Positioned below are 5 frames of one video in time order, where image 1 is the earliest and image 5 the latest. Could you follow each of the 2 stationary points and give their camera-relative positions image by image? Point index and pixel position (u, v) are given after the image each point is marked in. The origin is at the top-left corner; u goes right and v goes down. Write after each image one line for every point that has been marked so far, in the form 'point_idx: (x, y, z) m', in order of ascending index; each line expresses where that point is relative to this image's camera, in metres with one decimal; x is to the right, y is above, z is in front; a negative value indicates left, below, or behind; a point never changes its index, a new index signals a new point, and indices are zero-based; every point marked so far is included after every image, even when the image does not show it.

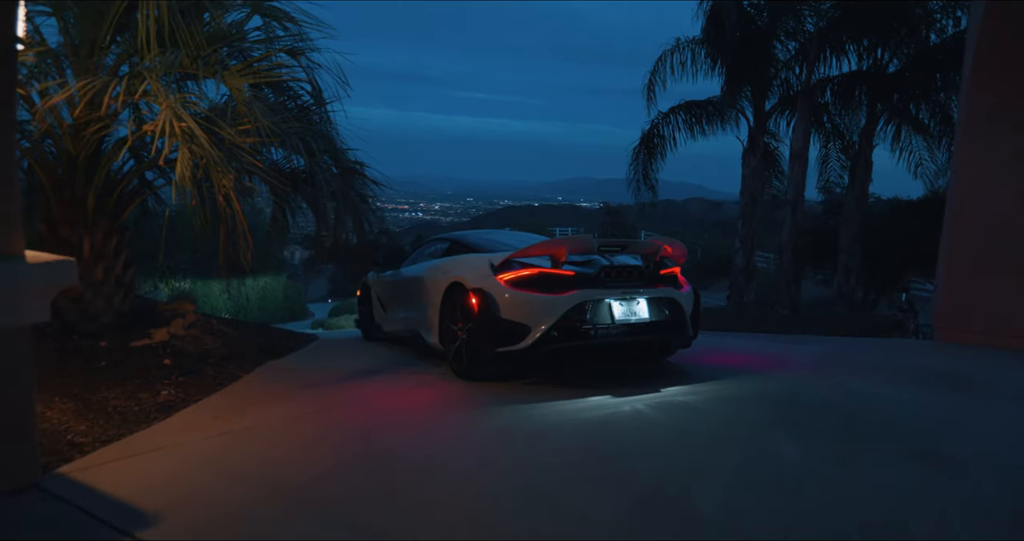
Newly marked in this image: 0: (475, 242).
0: (-0.3, +0.2, +7.6) m
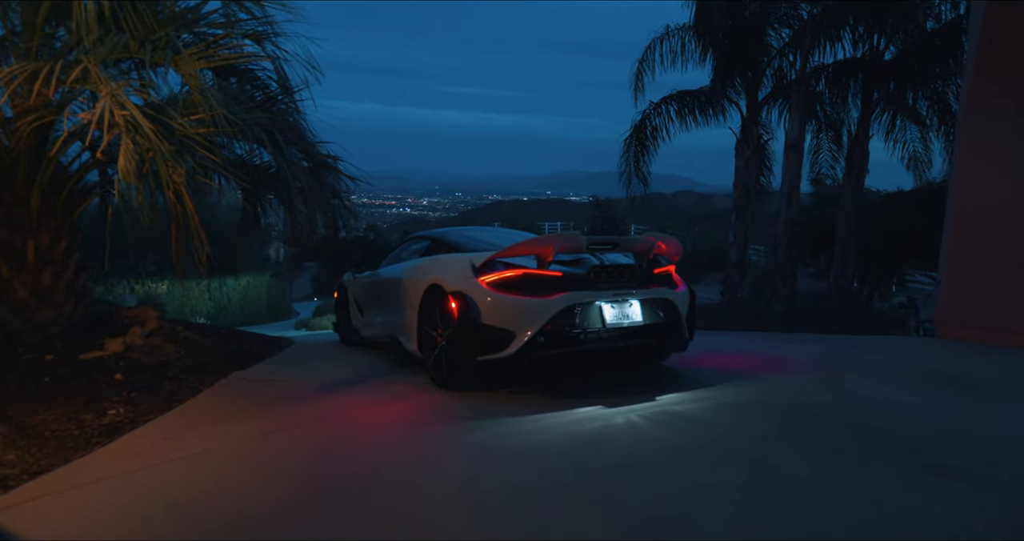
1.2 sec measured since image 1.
0: (-0.5, +0.2, +7.1) m
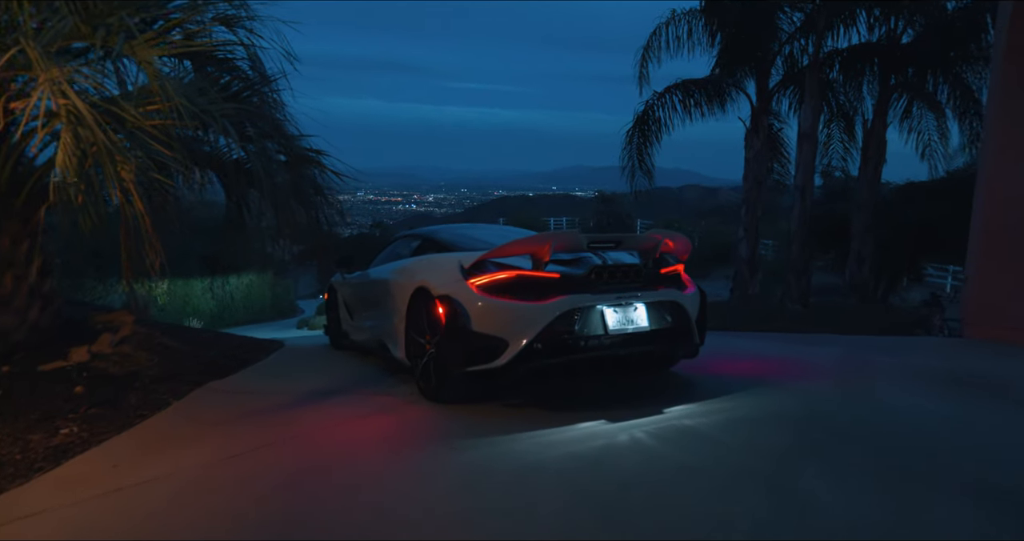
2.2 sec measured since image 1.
0: (-0.5, +0.2, +6.6) m
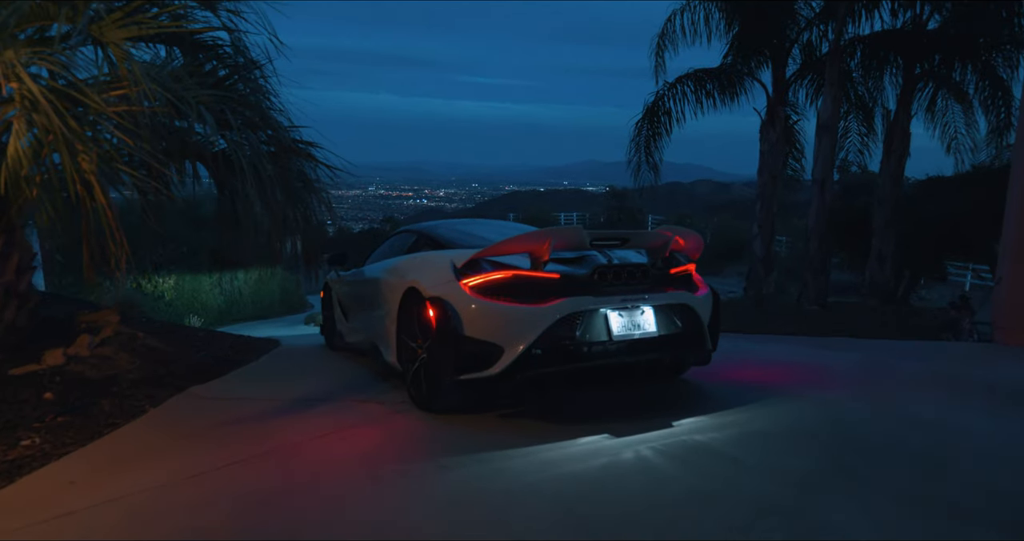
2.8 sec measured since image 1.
0: (-0.5, +0.2, +6.2) m
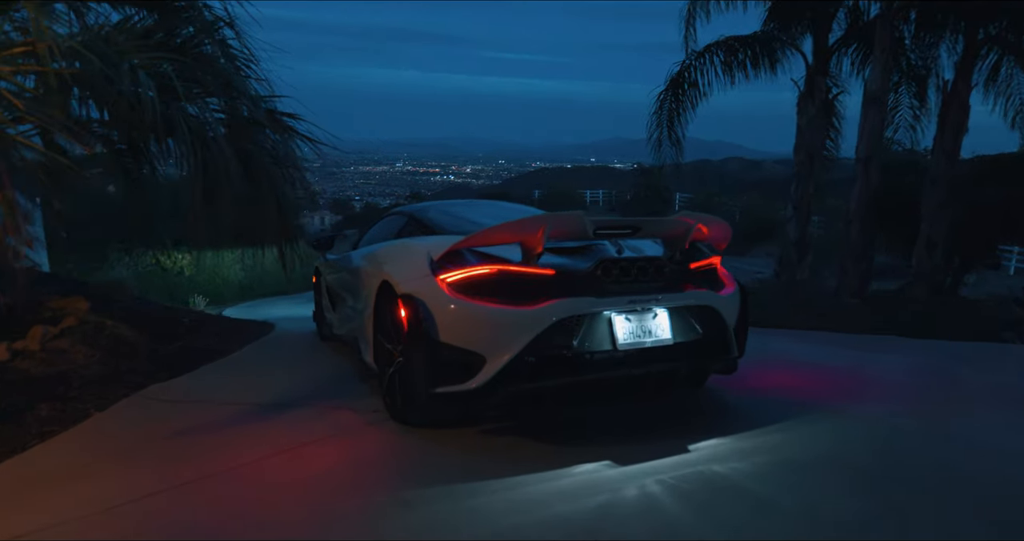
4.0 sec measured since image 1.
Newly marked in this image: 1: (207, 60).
0: (-0.5, +0.3, +5.4) m
1: (-2.0, +1.4, +5.2) m
